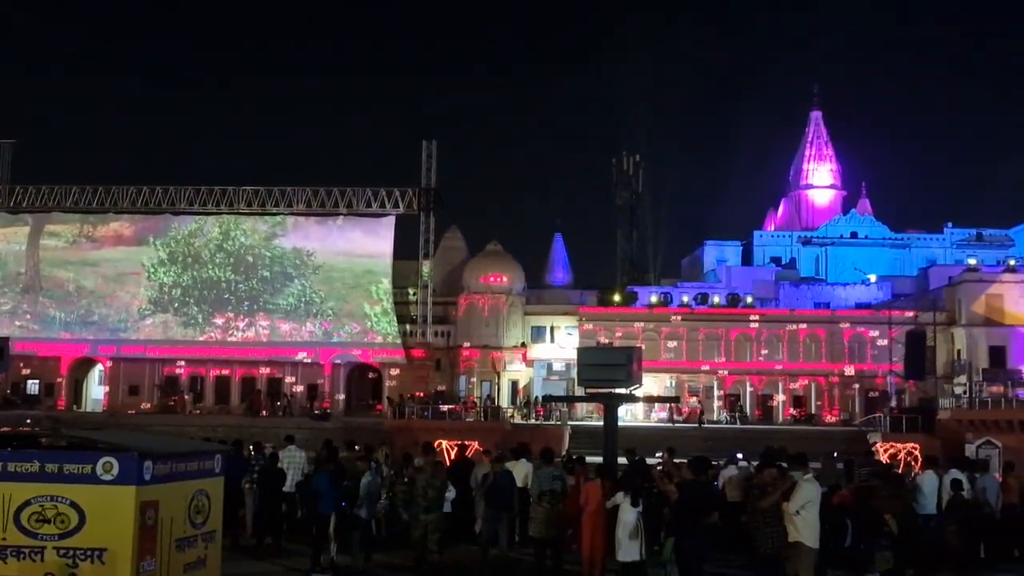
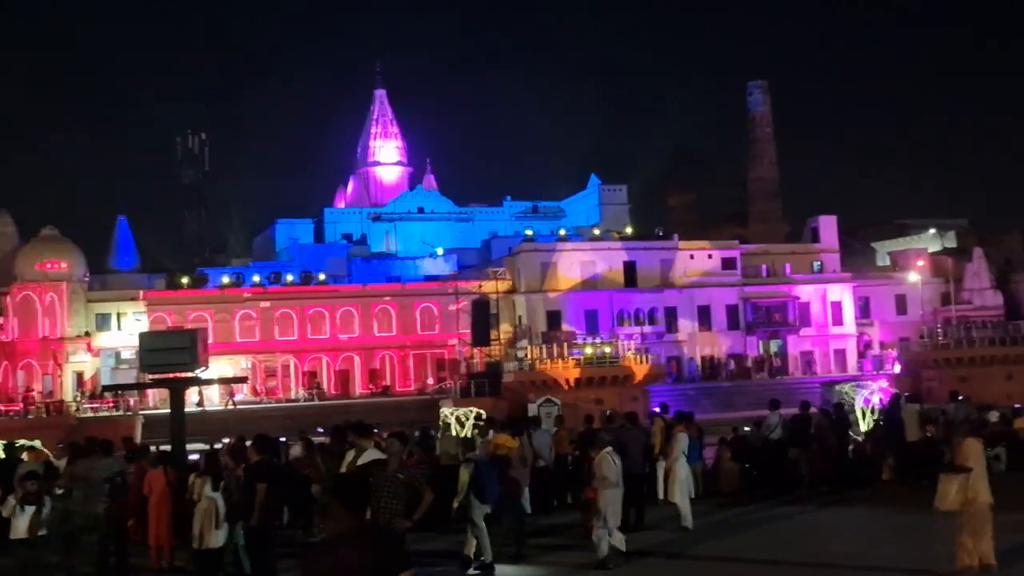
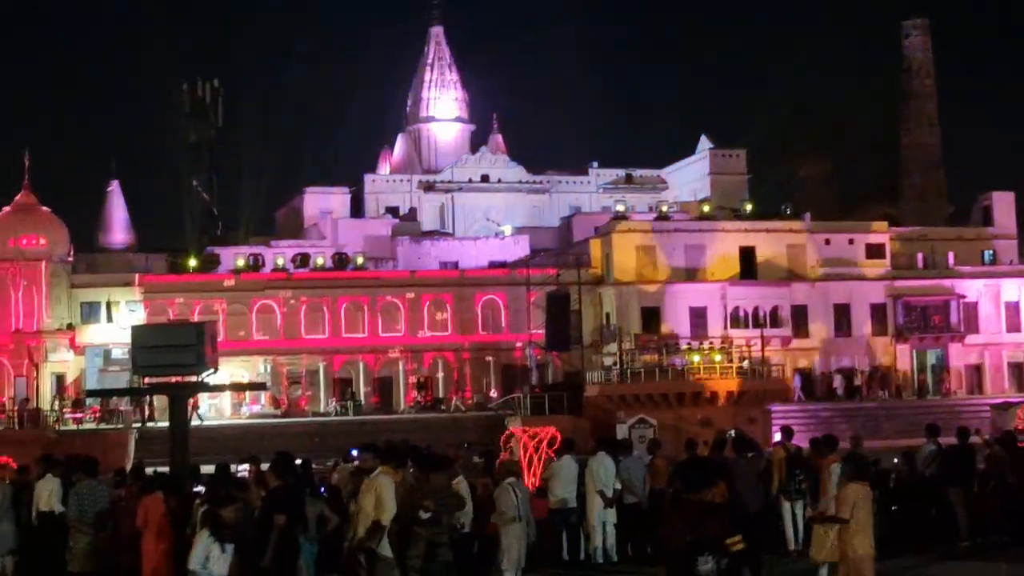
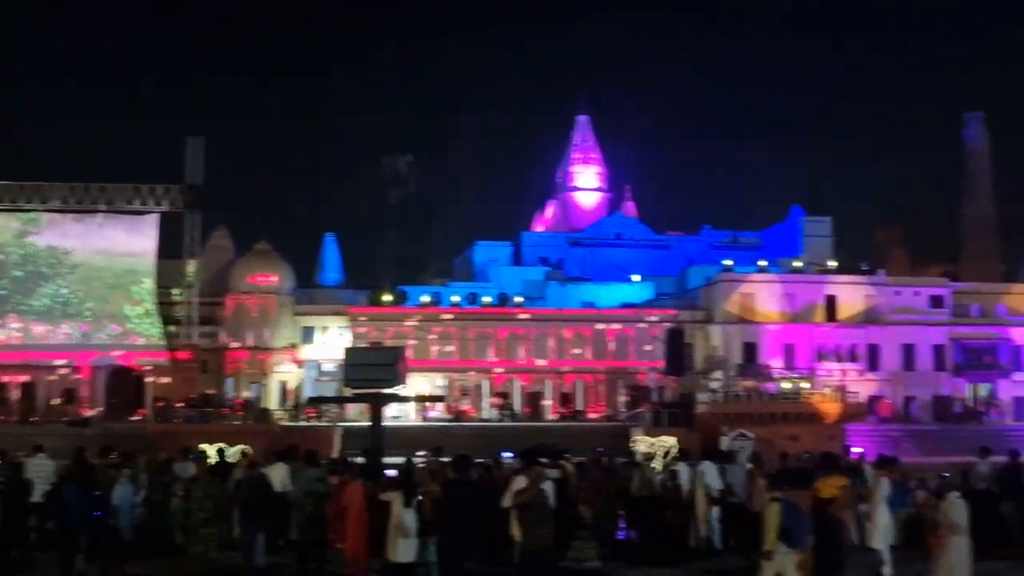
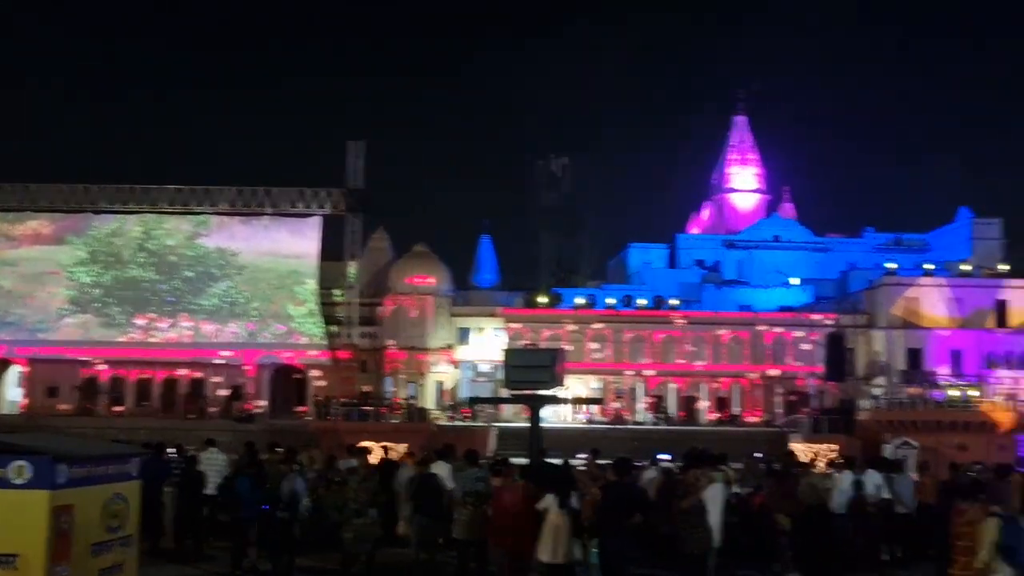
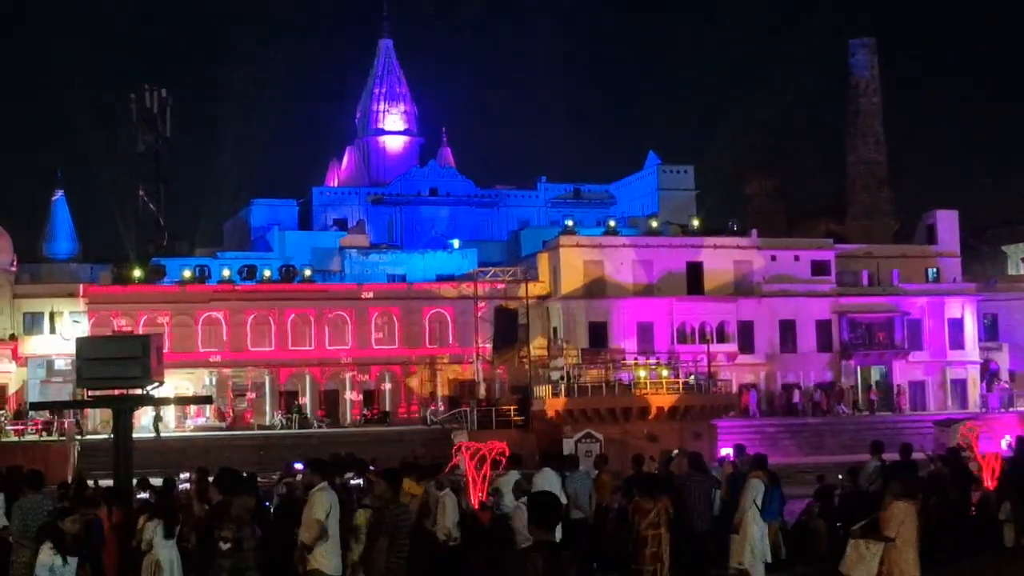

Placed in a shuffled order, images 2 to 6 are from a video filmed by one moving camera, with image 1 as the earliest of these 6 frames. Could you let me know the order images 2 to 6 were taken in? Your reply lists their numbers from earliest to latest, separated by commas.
5, 4, 2, 6, 3
